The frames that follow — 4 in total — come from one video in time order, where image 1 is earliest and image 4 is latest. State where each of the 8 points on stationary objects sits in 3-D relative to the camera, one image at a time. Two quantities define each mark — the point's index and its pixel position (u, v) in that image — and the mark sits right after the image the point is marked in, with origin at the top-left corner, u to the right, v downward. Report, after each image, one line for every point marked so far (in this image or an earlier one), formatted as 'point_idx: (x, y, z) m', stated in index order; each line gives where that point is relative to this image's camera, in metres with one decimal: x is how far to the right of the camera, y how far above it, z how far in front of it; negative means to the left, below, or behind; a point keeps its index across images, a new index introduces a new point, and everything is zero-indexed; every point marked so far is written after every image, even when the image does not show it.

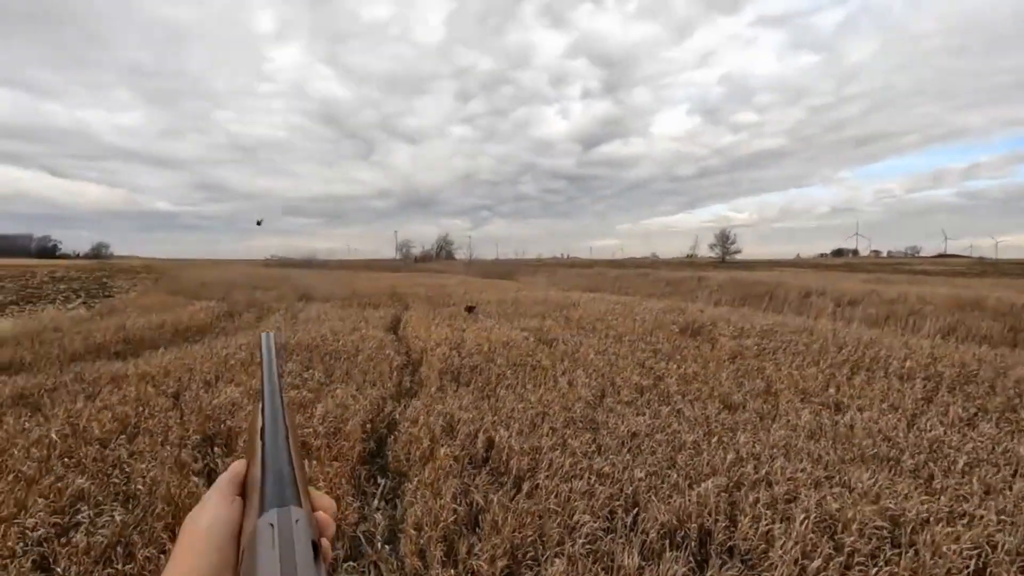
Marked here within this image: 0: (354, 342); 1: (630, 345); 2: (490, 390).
0: (-3.7, -1.3, +12.6) m
1: (+2.7, -1.3, +12.2) m
2: (-0.3, -1.6, +8.5) m
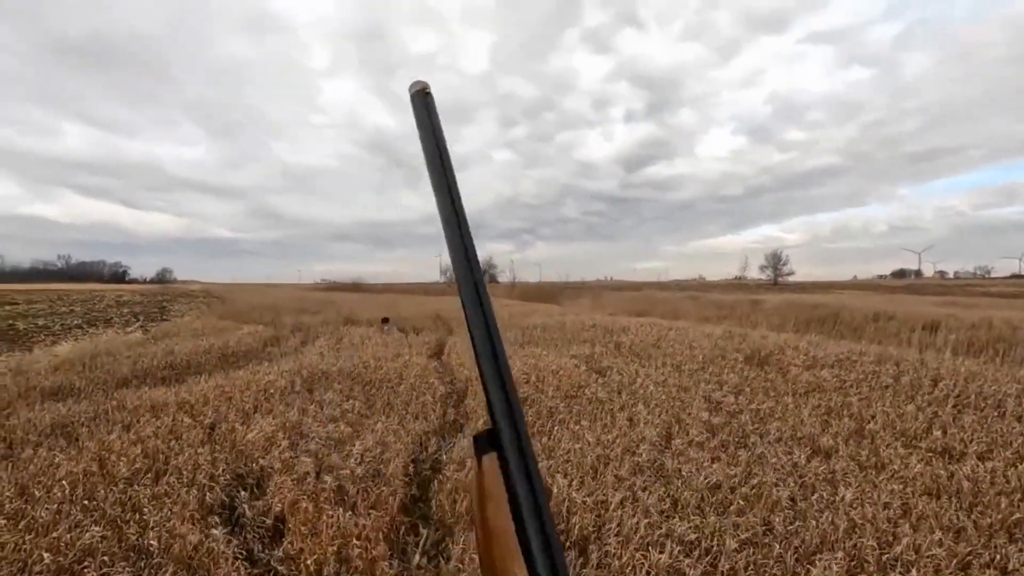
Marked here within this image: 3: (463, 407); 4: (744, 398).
0: (-2.6, -1.8, +12.1) m
1: (+3.8, -1.8, +11.2) m
2: (+0.4, -2.0, +7.7) m
3: (-0.9, -2.1, +9.2) m
4: (+4.1, -1.9, +9.4) m
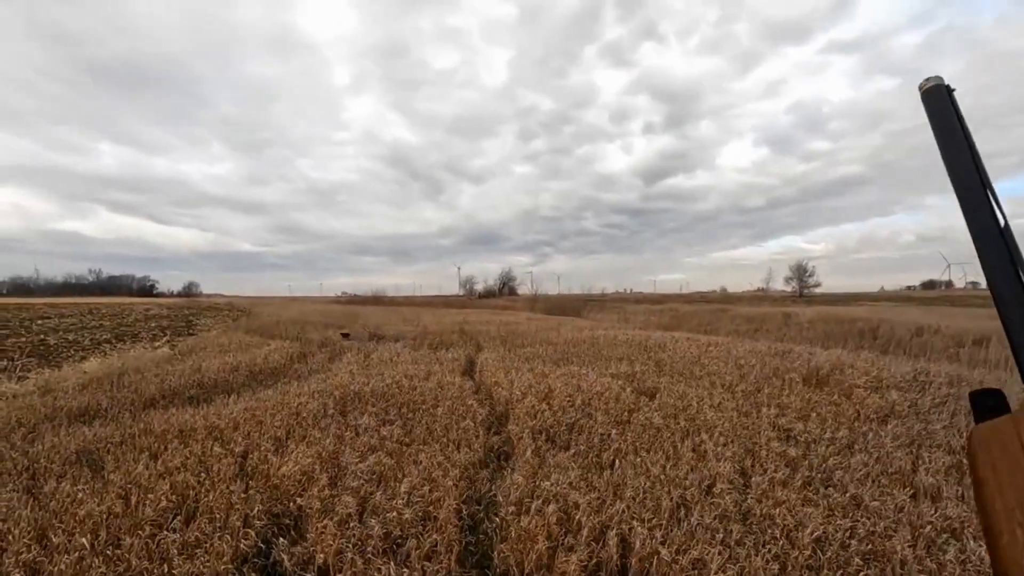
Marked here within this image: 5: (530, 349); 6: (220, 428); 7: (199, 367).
0: (-1.7, -2.2, +11.5) m
1: (+4.6, -2.2, +10.4) m
2: (+1.1, -2.2, +7.0) m
3: (-0.1, -2.3, +8.6) m
4: (+4.8, -2.2, +8.6) m
5: (+0.7, -2.2, +19.5) m
6: (-4.6, -2.2, +8.4) m
7: (-8.8, -2.2, +15.1) m
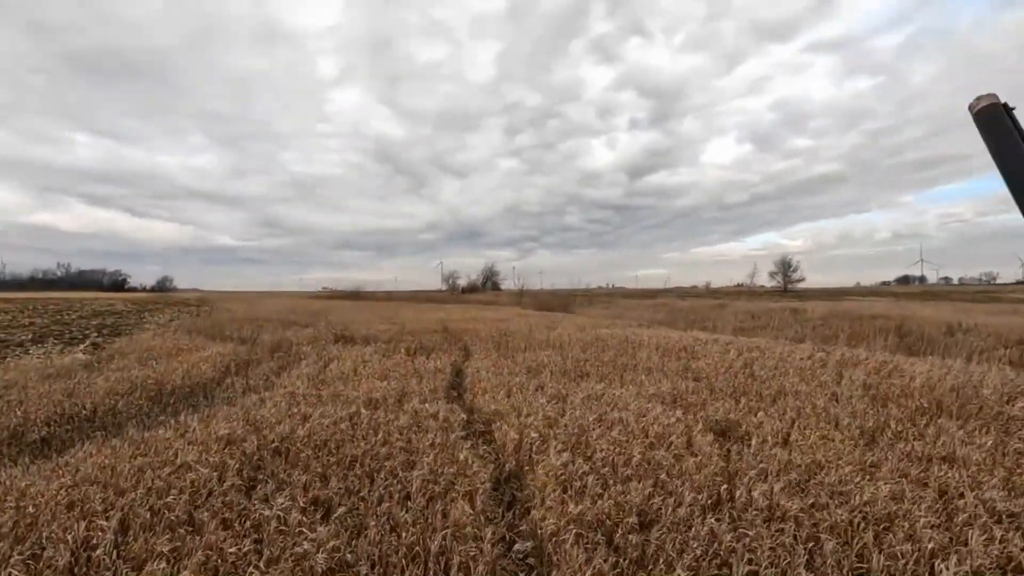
0: (-1.6, -2.0, +7.7) m
1: (+4.8, -2.0, +6.8) m
2: (+1.4, -2.1, +3.3) m
3: (+0.2, -2.2, +4.8) m
4: (+5.1, -2.1, +5.0) m
5: (+0.6, -2.0, +15.8) m
6: (-4.3, -2.0, +4.5) m
7: (-8.8, -2.0, +11.1) m
